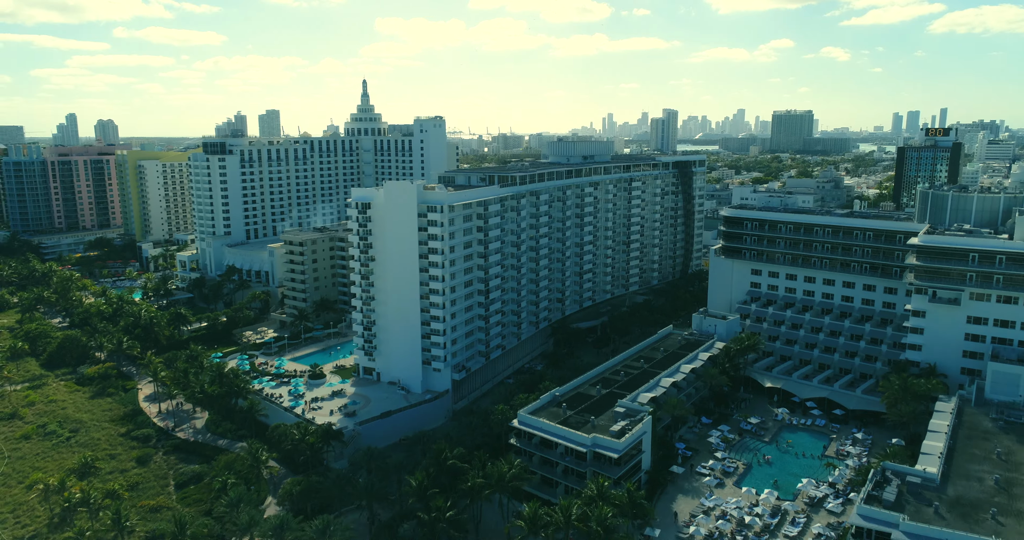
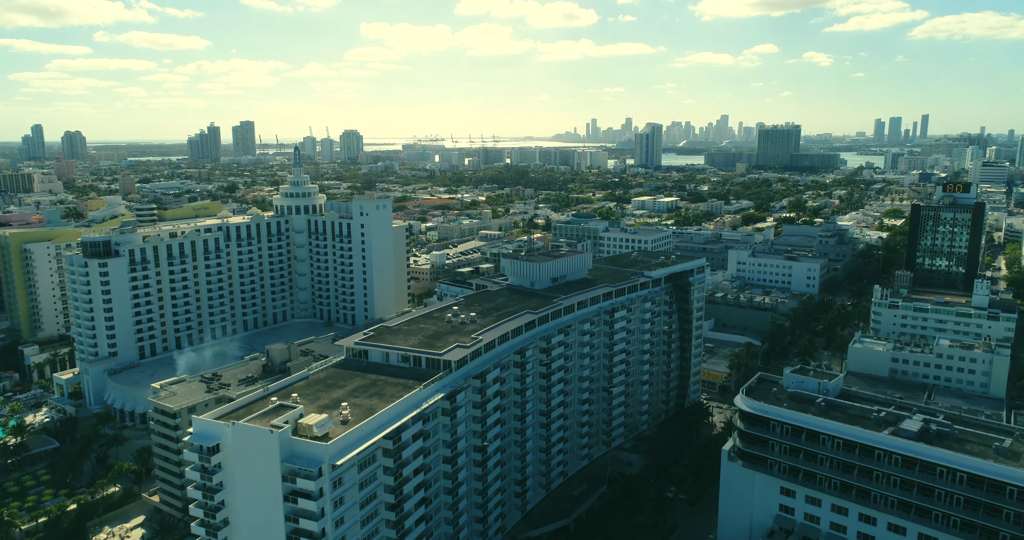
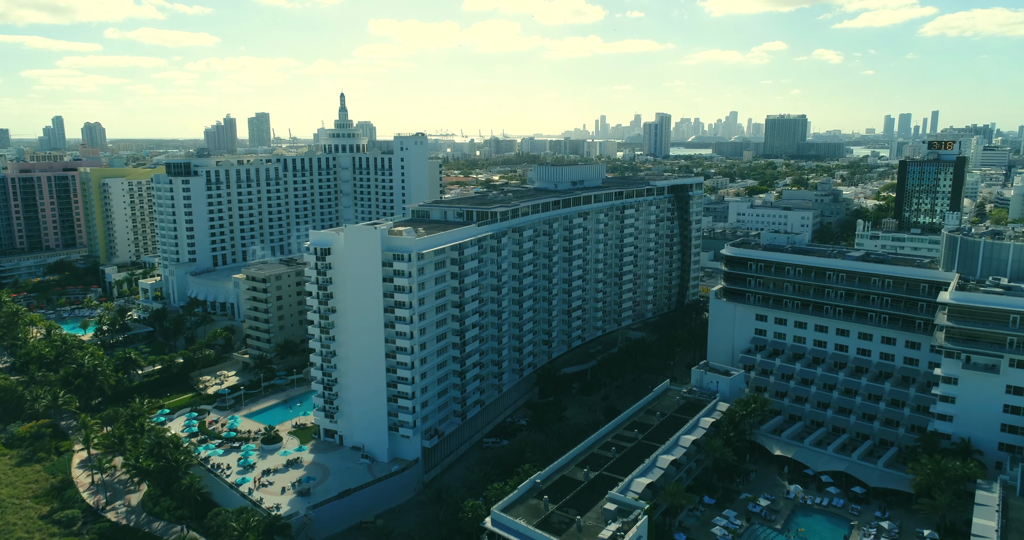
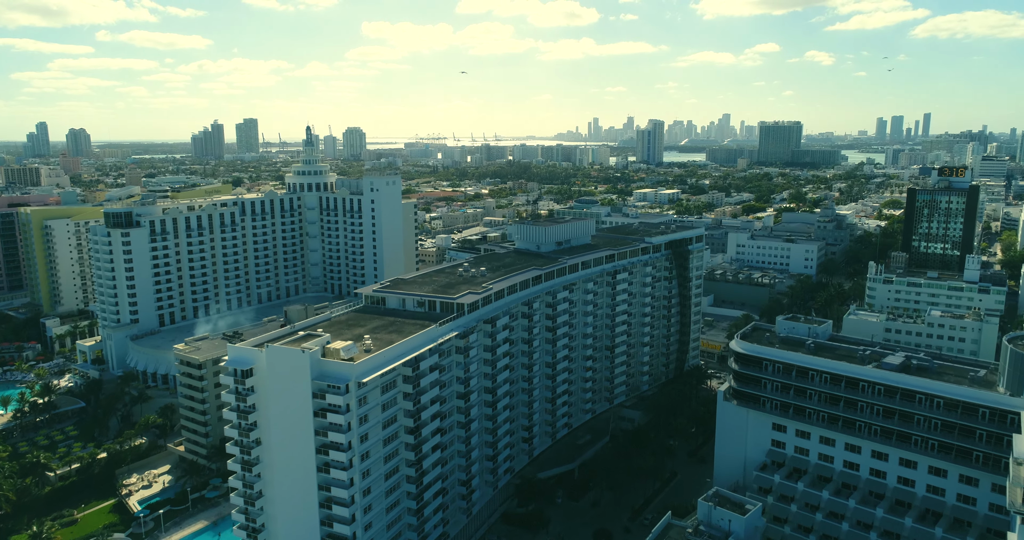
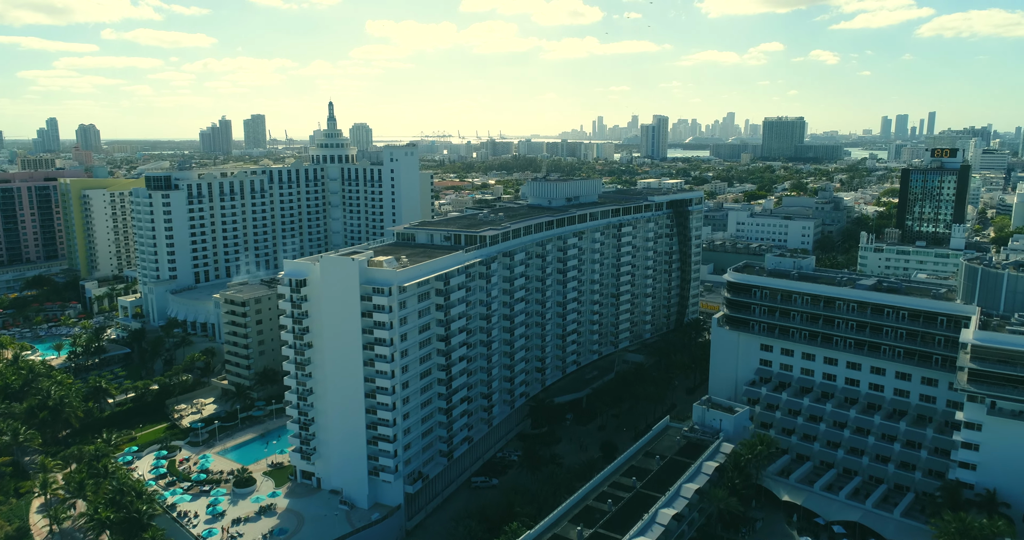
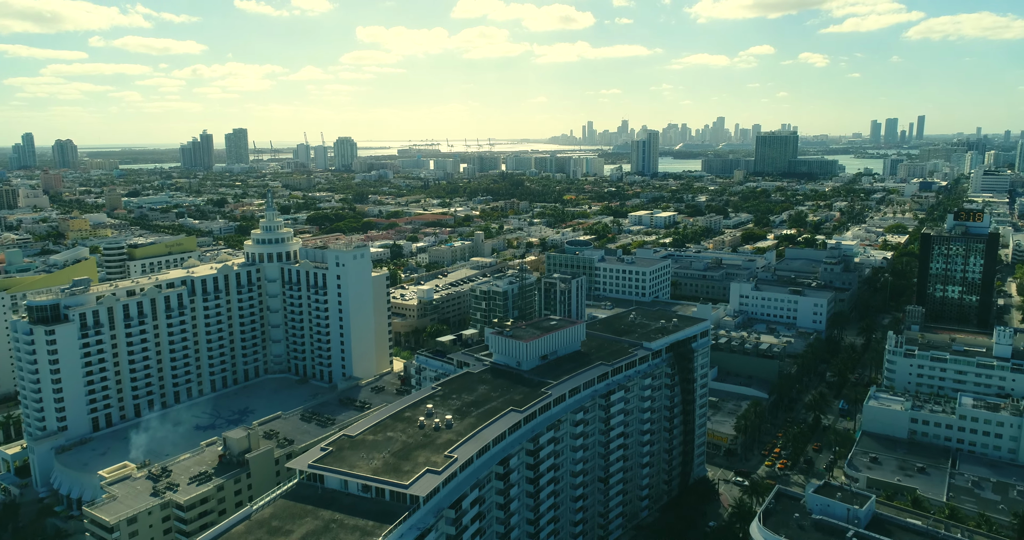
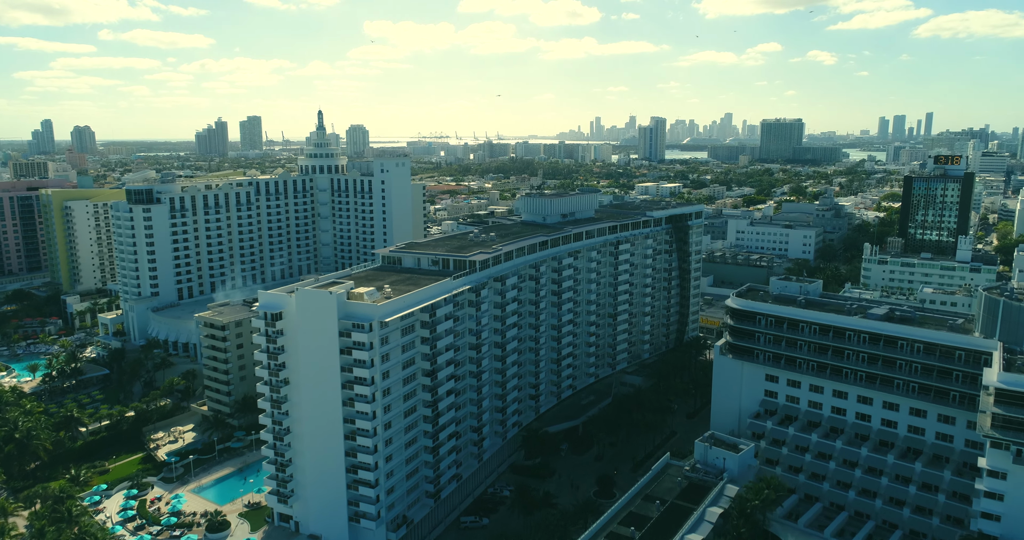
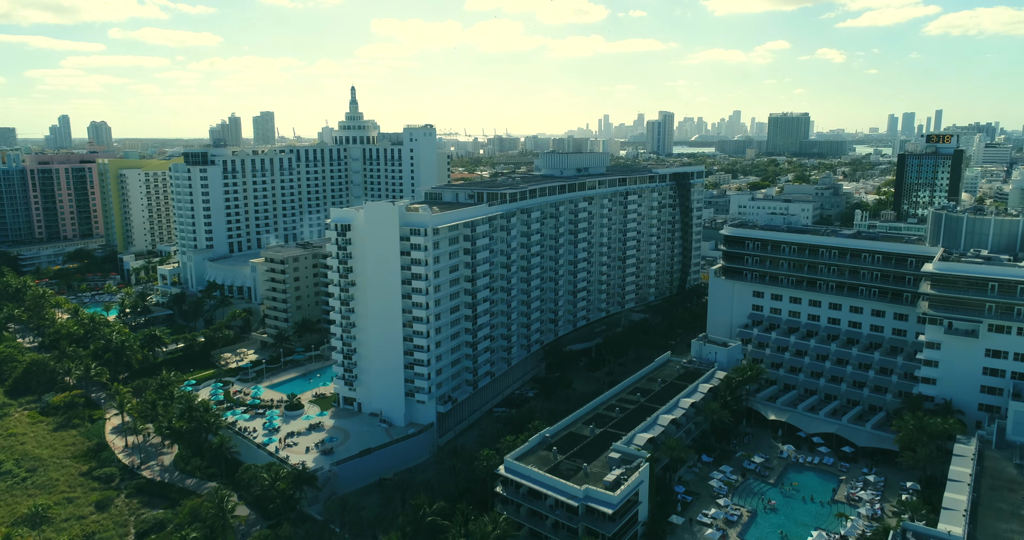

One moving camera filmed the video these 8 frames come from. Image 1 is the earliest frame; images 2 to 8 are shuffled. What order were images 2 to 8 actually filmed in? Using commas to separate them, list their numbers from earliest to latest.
8, 3, 5, 7, 4, 2, 6
